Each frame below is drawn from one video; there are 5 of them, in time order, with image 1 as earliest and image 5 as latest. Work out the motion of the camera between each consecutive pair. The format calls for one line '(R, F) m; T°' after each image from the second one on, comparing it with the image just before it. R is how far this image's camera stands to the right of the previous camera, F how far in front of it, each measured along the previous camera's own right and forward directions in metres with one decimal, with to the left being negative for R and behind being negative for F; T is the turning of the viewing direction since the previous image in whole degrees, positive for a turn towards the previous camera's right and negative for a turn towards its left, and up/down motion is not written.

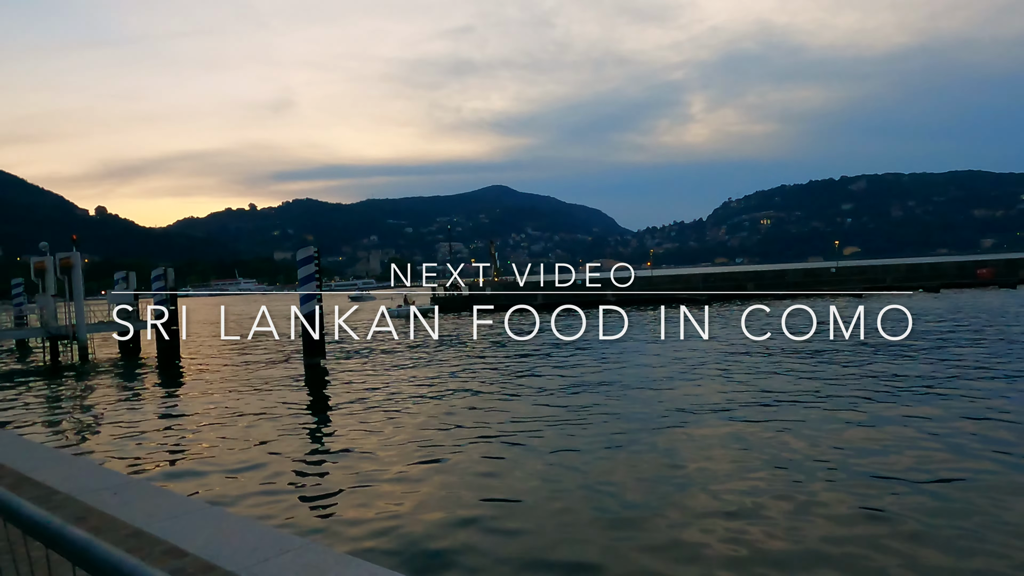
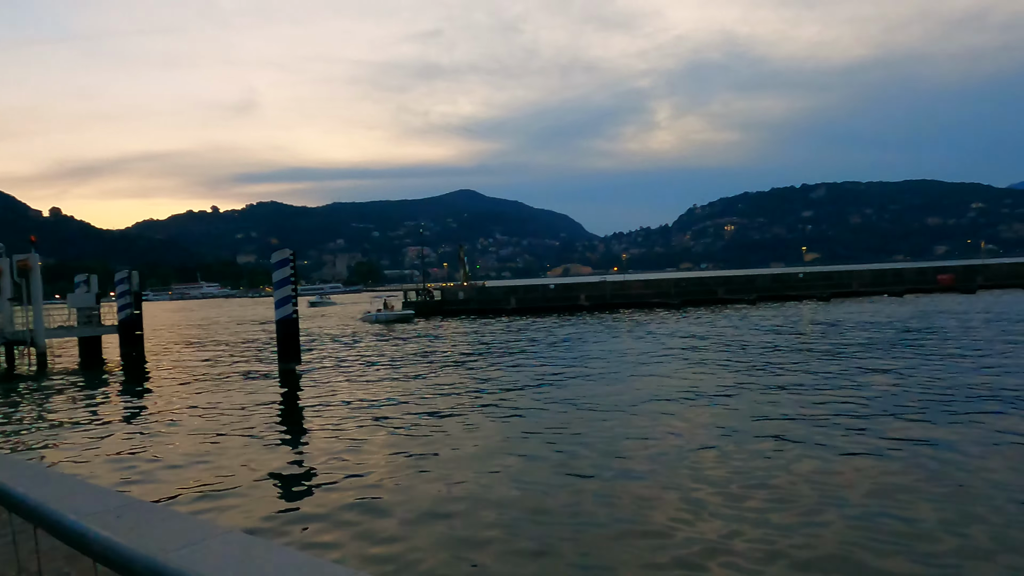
(-0.4, +0.3) m; +3°
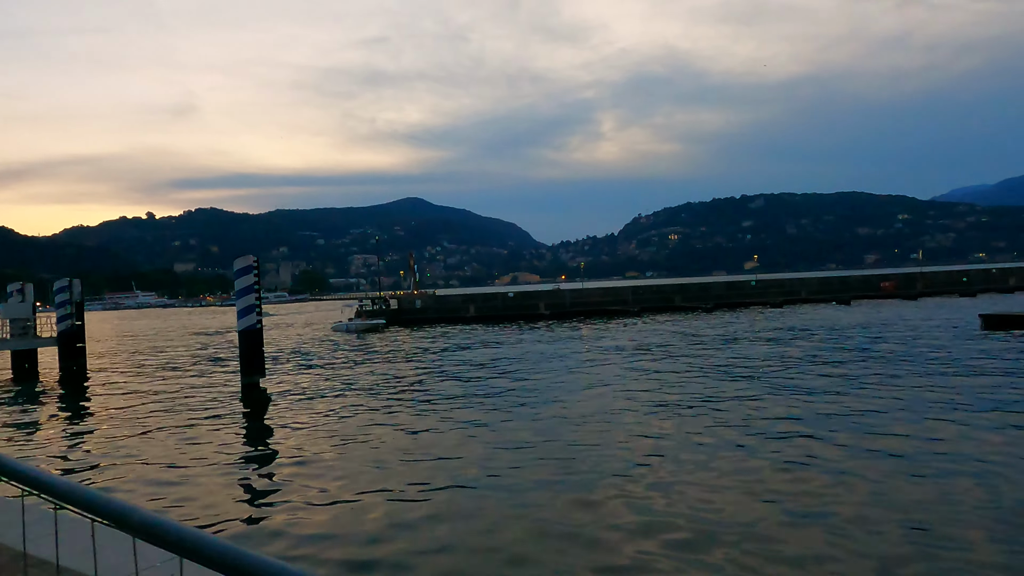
(-0.8, +0.5) m; +4°
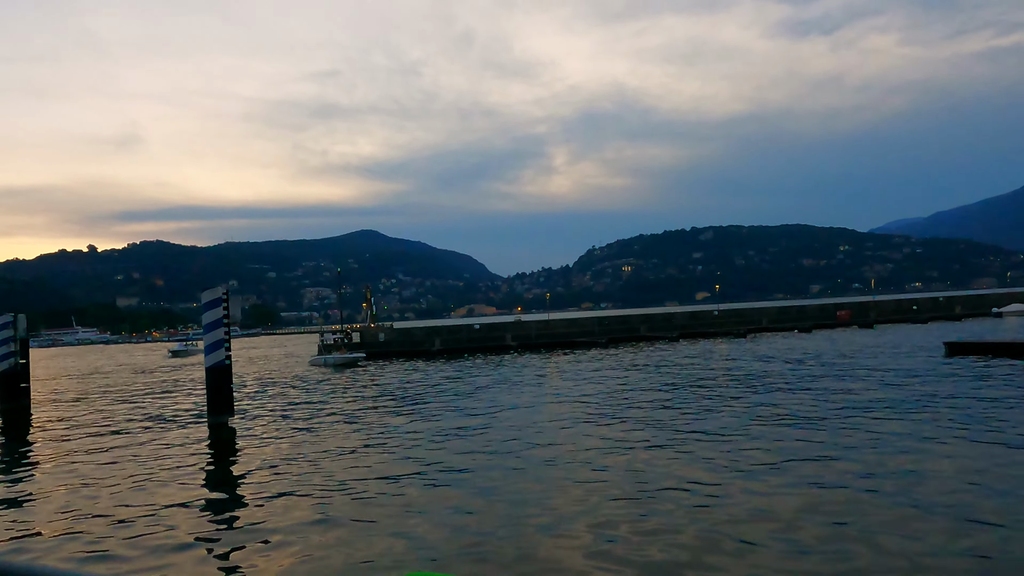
(-0.8, +0.5) m; +4°
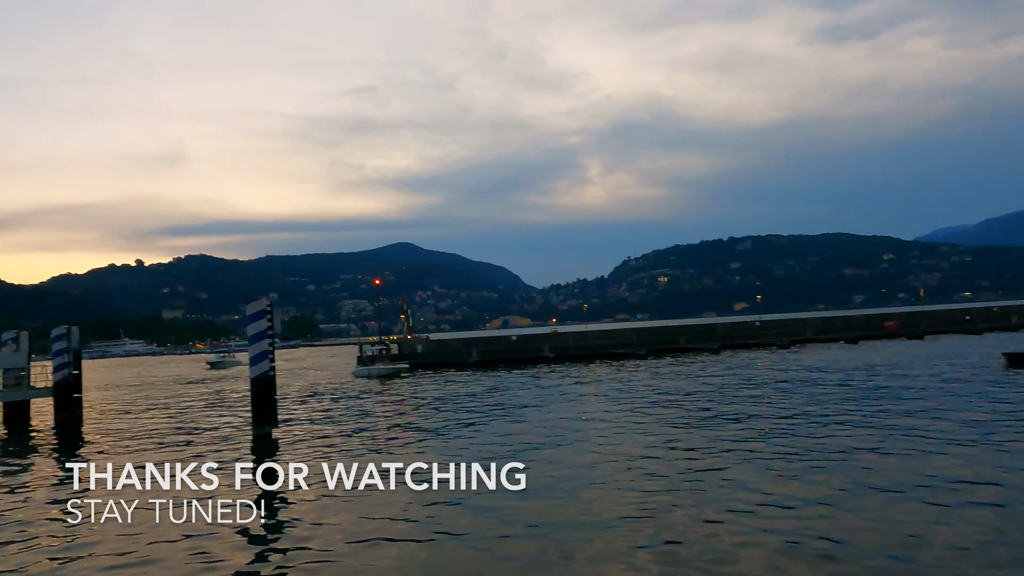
(-0.2, +0.2) m; -3°
